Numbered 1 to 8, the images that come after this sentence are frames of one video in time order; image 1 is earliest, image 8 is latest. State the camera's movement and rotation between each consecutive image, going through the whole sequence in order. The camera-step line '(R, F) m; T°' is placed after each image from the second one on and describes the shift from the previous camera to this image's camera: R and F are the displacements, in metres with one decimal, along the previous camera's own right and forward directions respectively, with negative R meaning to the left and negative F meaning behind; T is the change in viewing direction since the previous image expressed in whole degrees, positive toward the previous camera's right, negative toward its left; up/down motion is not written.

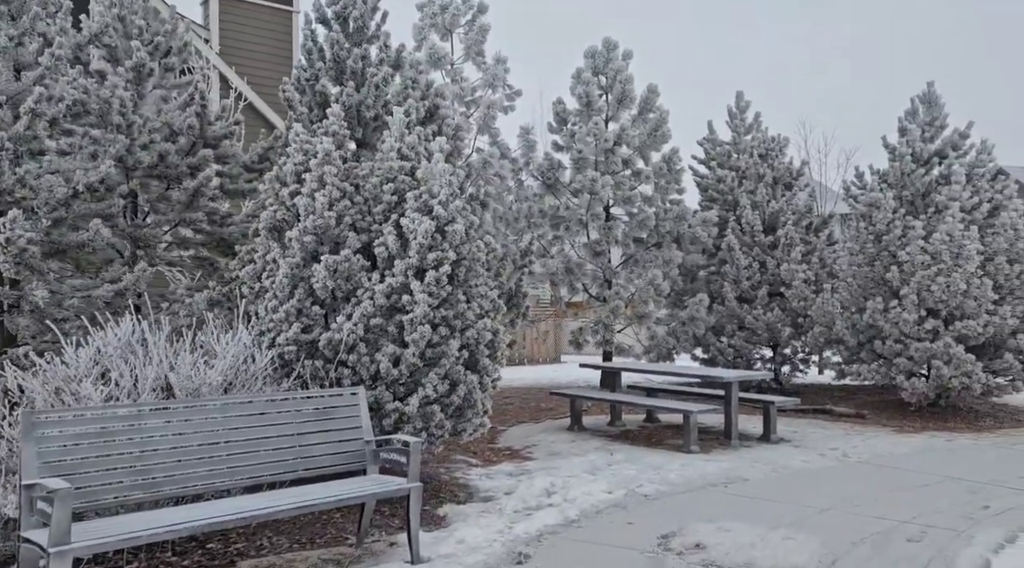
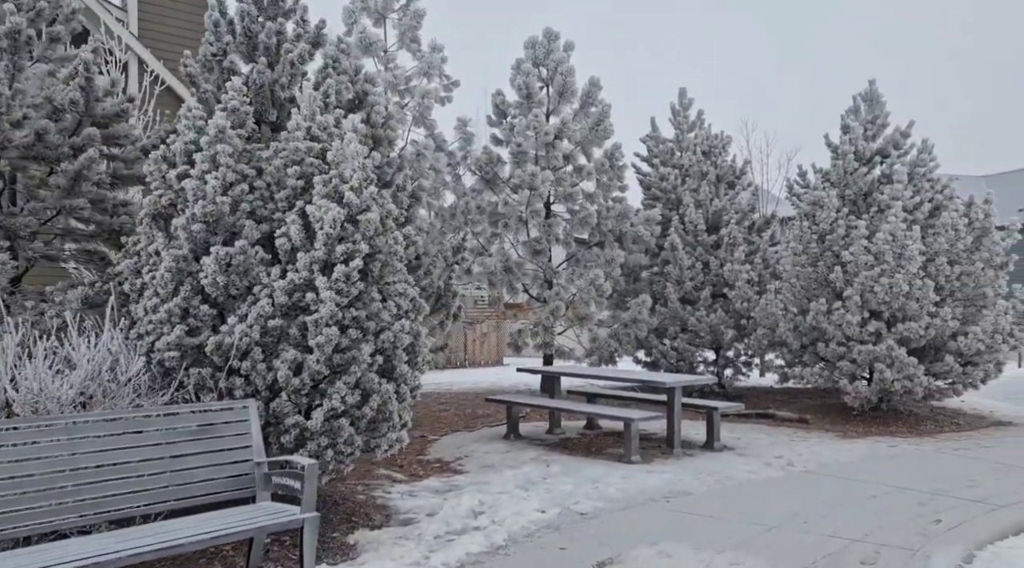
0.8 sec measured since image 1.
(+0.2, +0.6) m; +4°
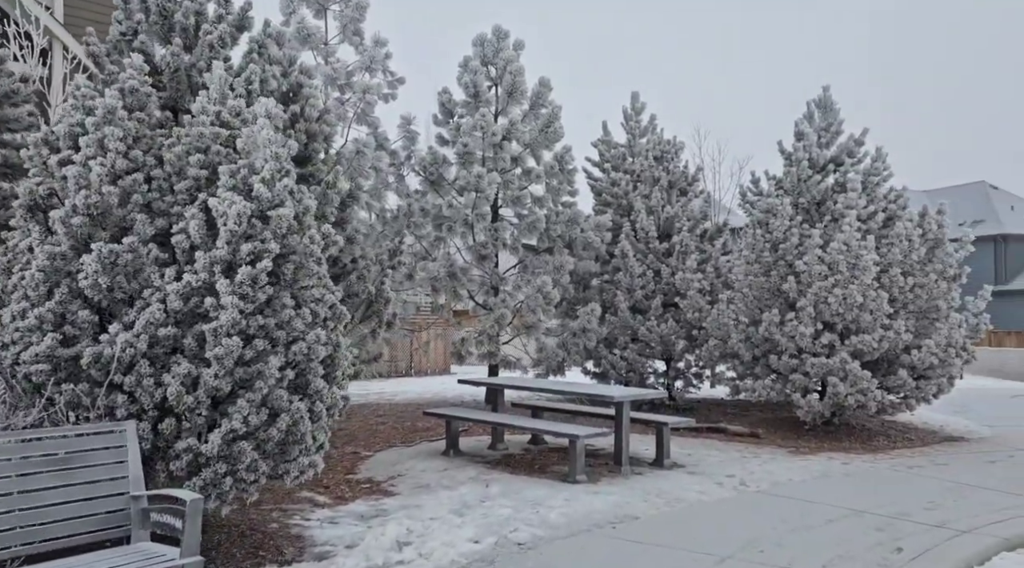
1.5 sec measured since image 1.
(+0.1, +0.5) m; +4°
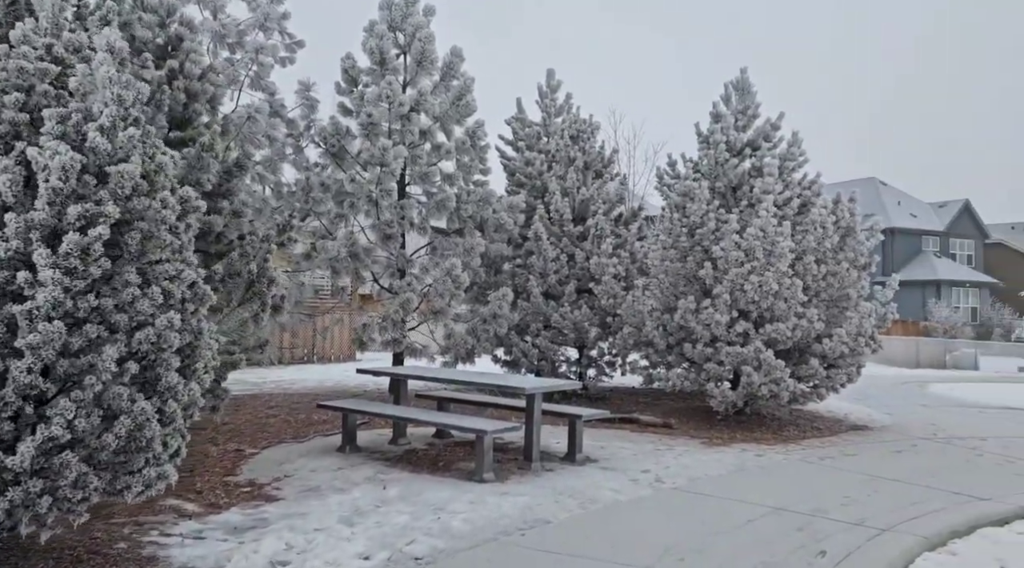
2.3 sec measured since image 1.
(+0.1, +0.6) m; +7°
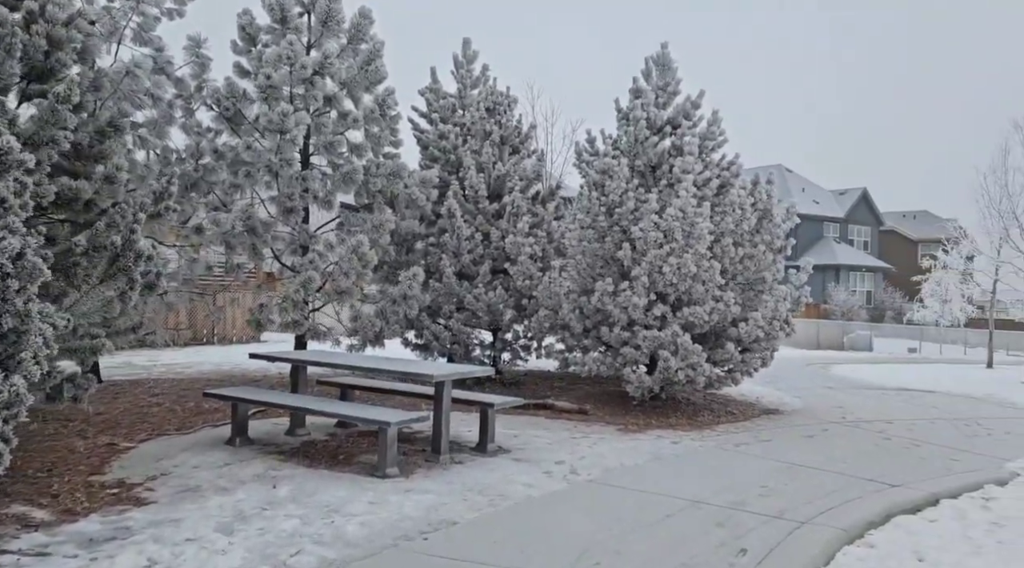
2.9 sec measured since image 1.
(+0.1, +0.5) m; +6°
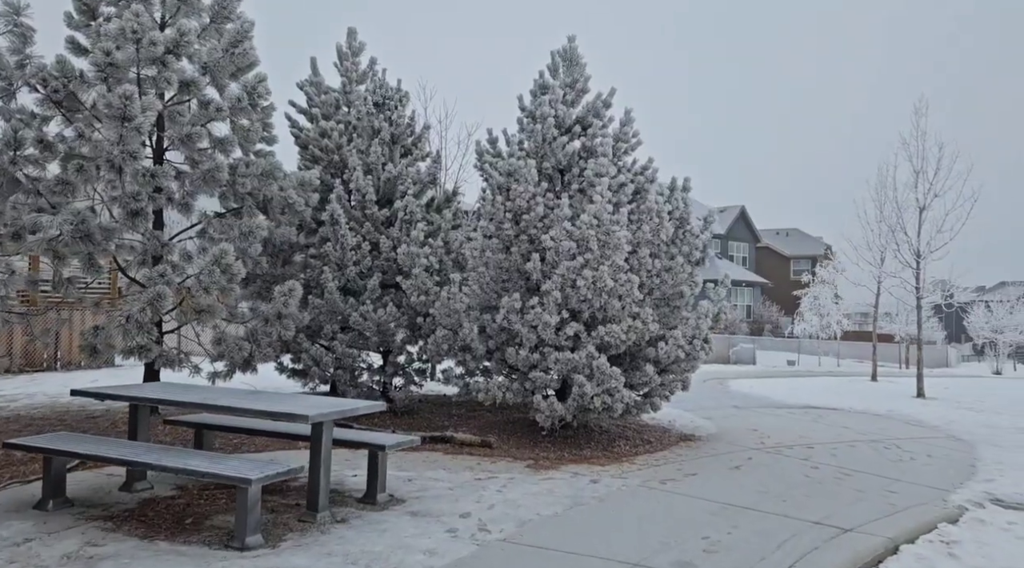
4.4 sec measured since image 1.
(0.0, +1.1) m; +8°
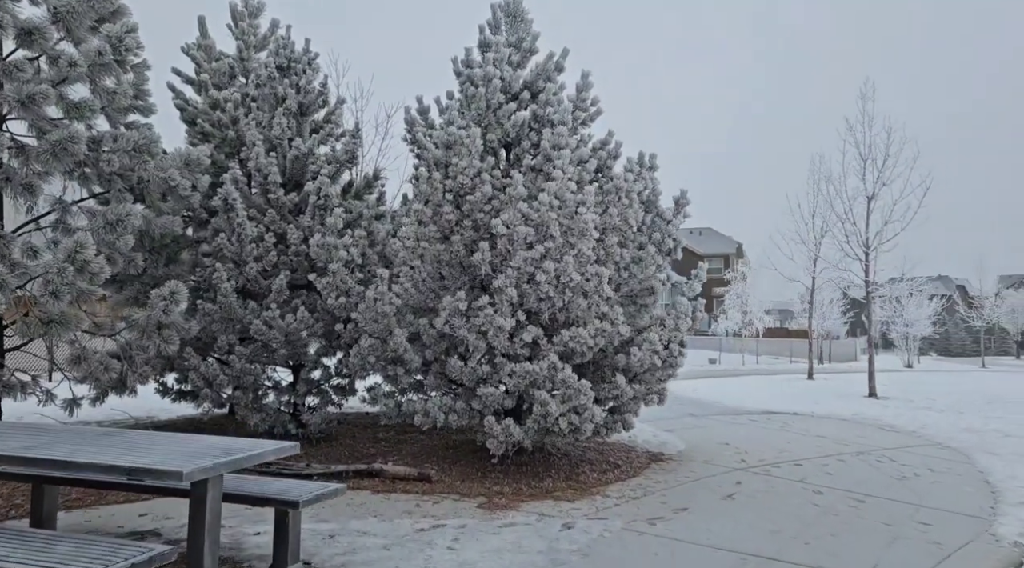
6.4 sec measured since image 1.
(-0.3, +1.5) m; +7°
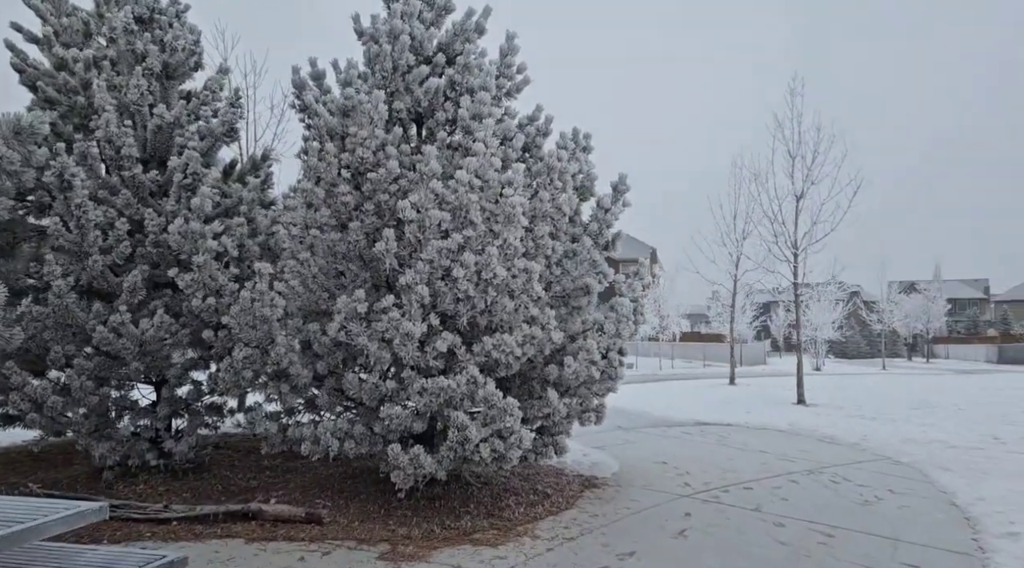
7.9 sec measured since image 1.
(0.0, +1.1) m; +6°
